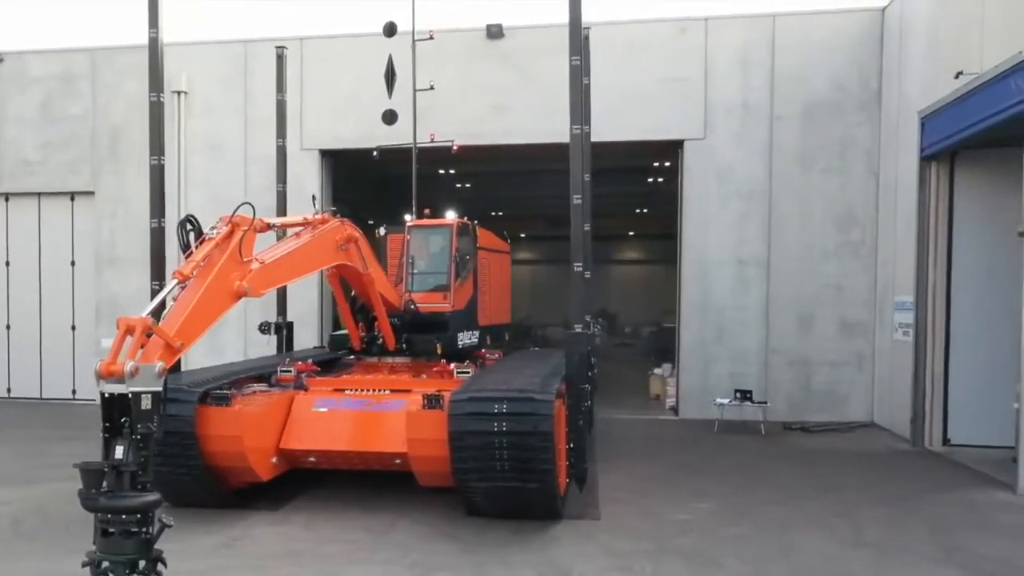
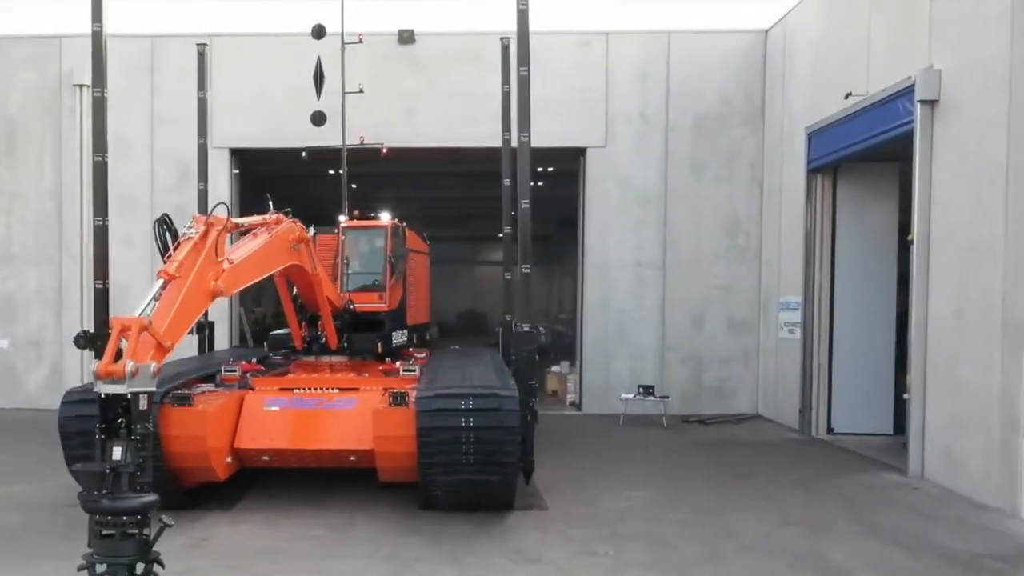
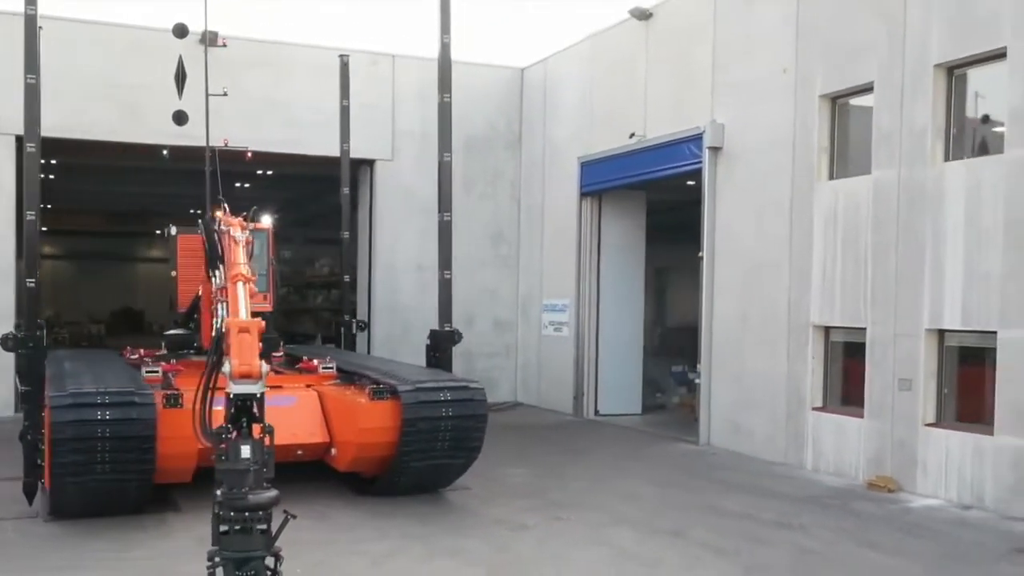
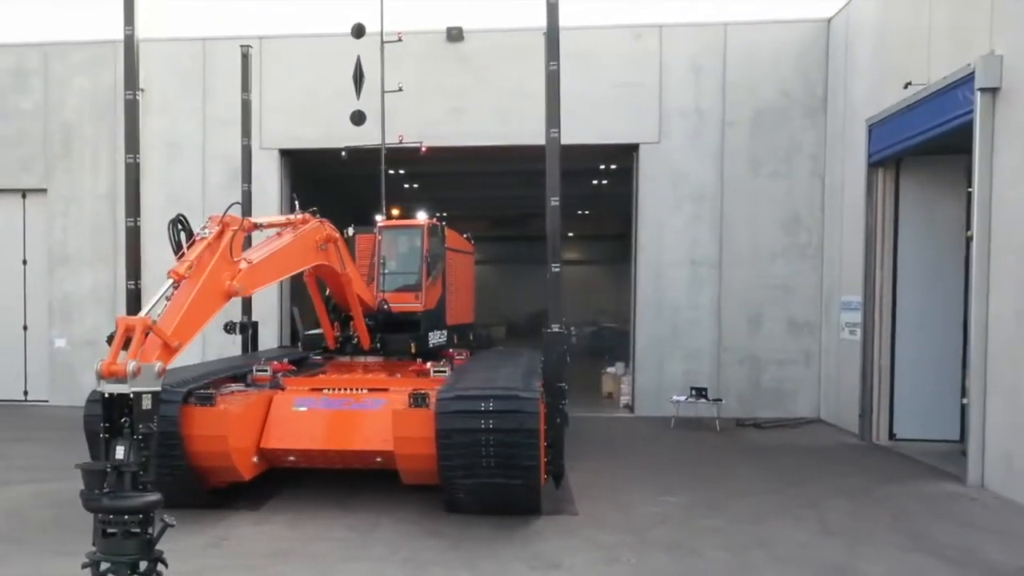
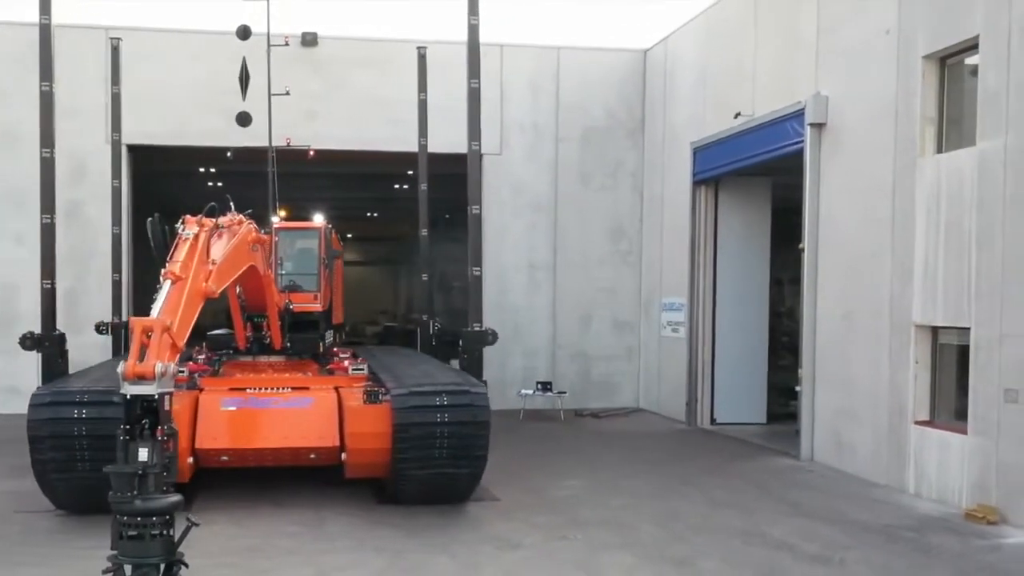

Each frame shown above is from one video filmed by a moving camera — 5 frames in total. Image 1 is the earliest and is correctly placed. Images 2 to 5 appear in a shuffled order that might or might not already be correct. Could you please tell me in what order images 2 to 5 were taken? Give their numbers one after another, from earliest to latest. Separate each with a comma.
4, 2, 5, 3
